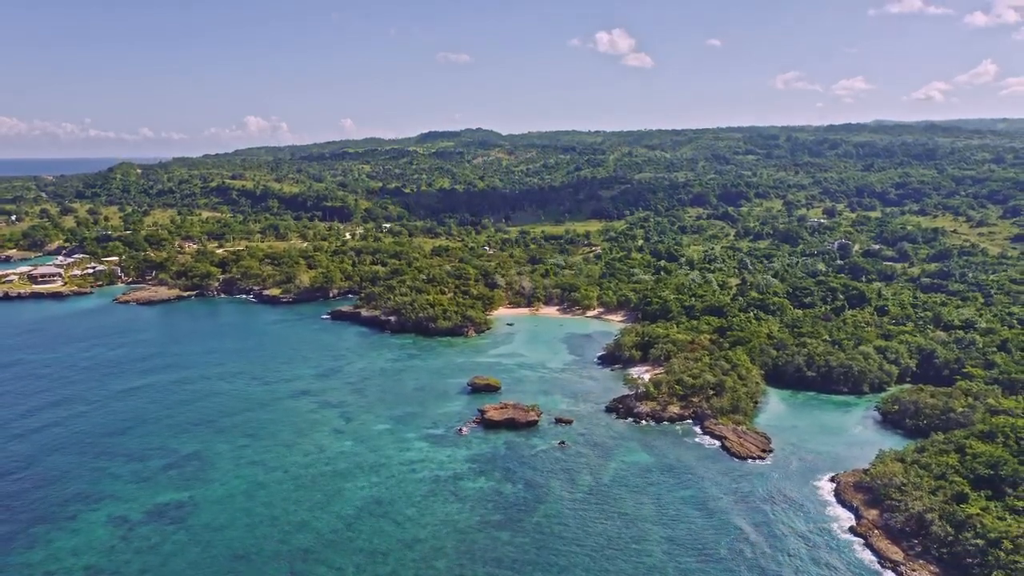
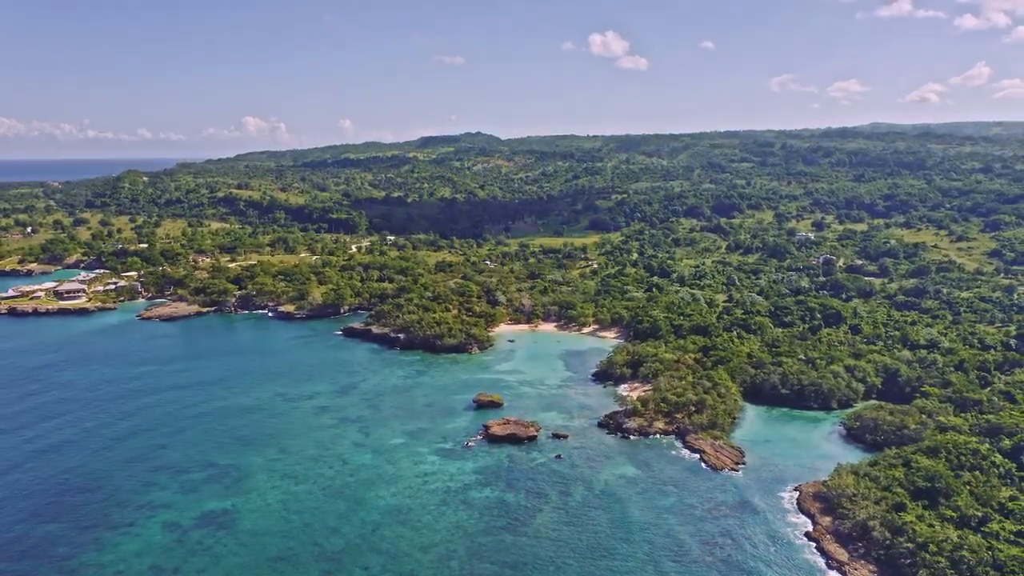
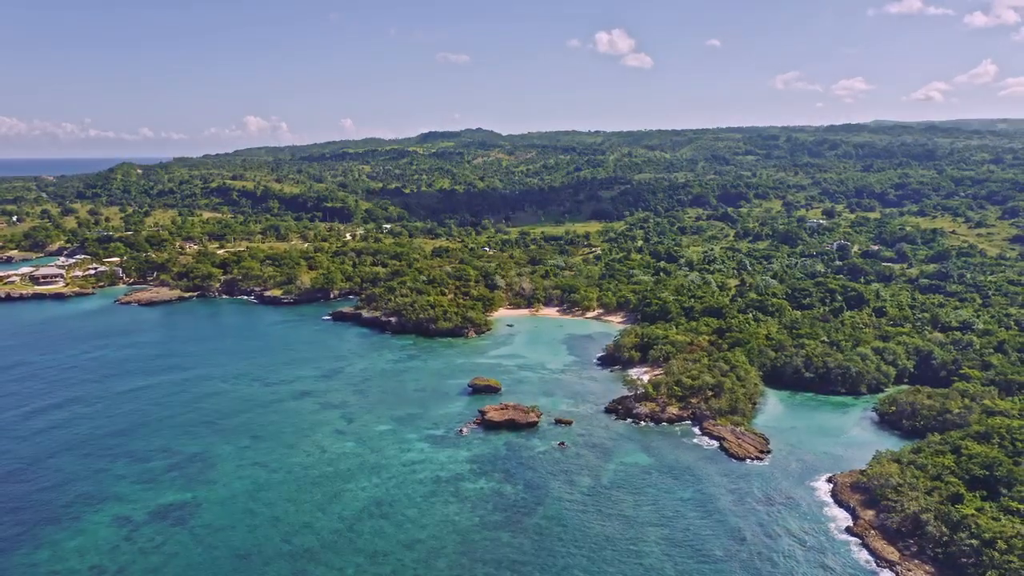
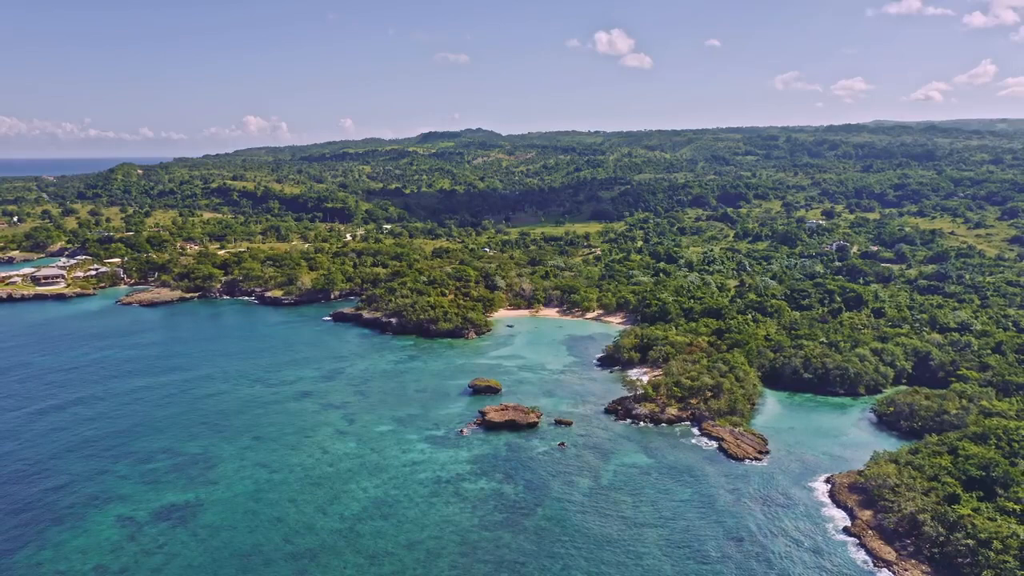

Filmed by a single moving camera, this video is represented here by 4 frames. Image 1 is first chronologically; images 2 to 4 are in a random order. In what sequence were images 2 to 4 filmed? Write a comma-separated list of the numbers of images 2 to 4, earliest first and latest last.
3, 4, 2
